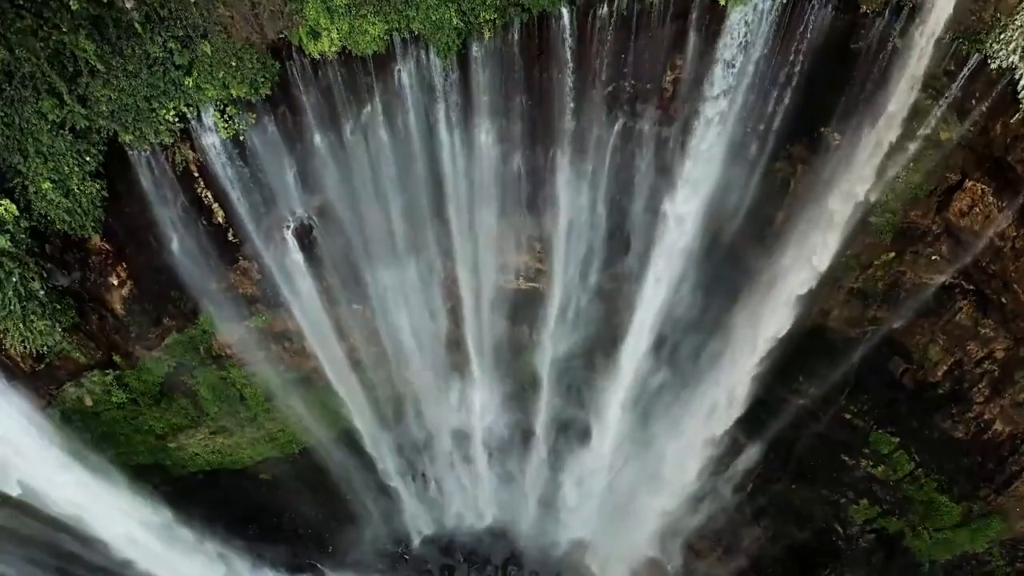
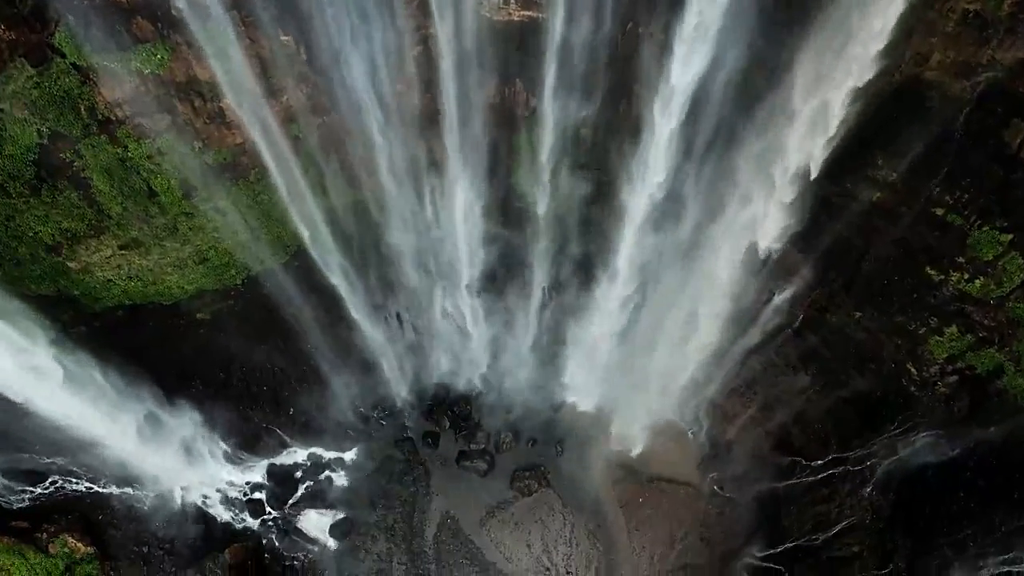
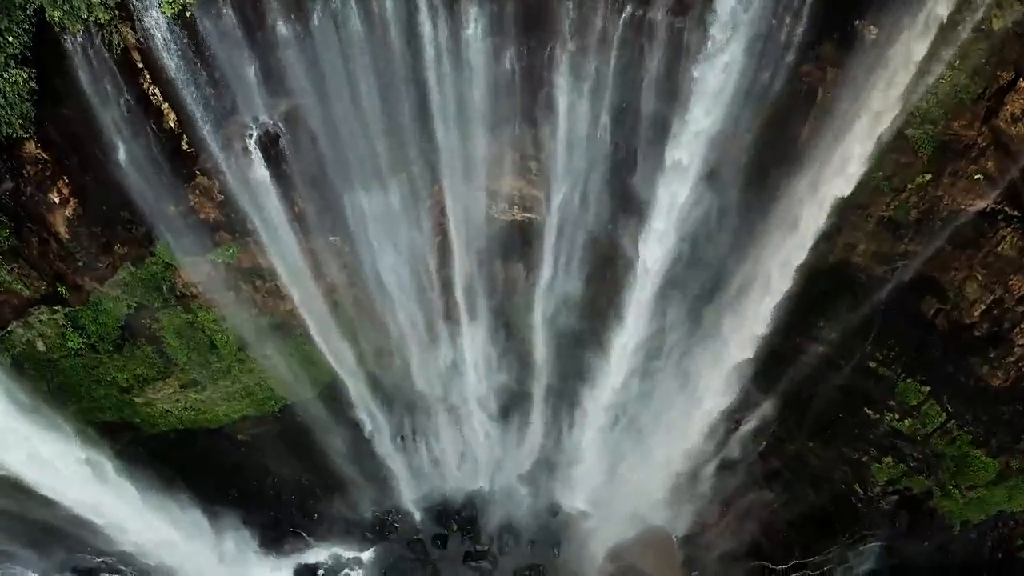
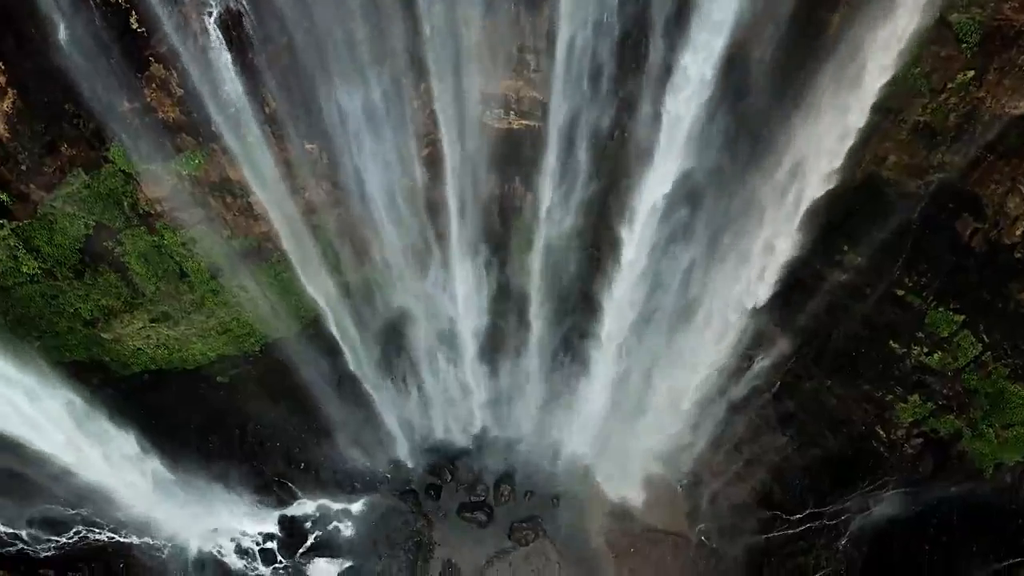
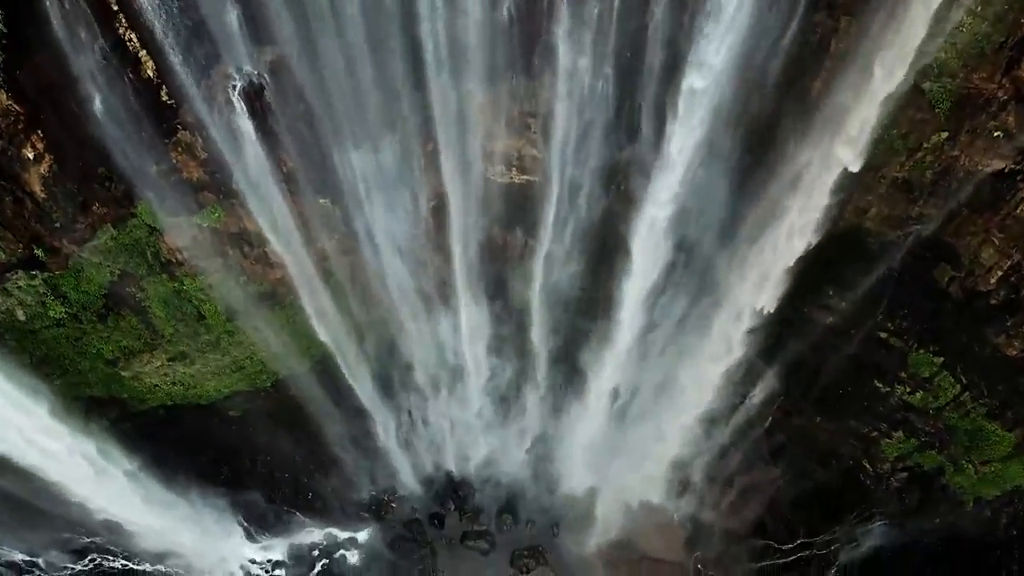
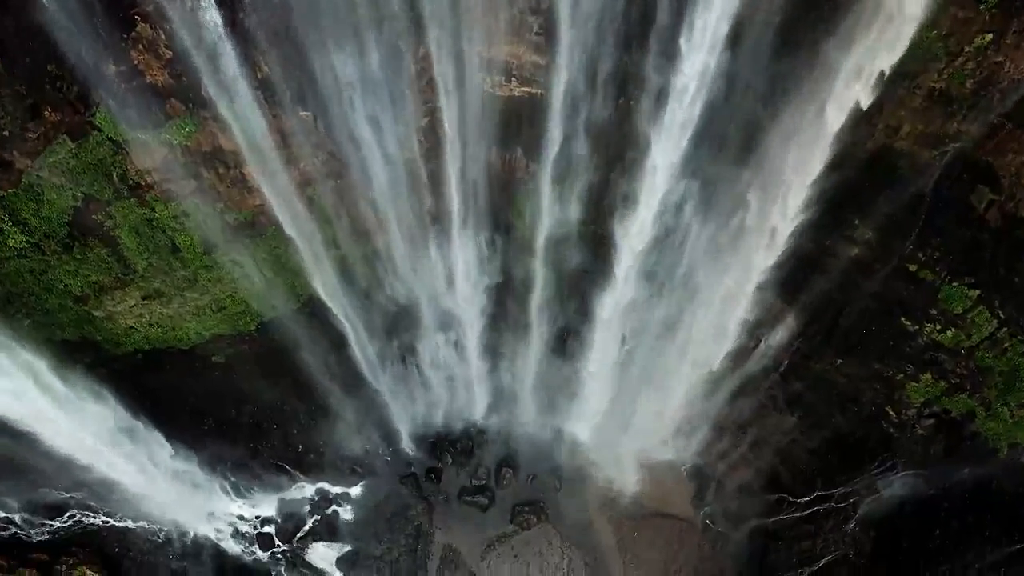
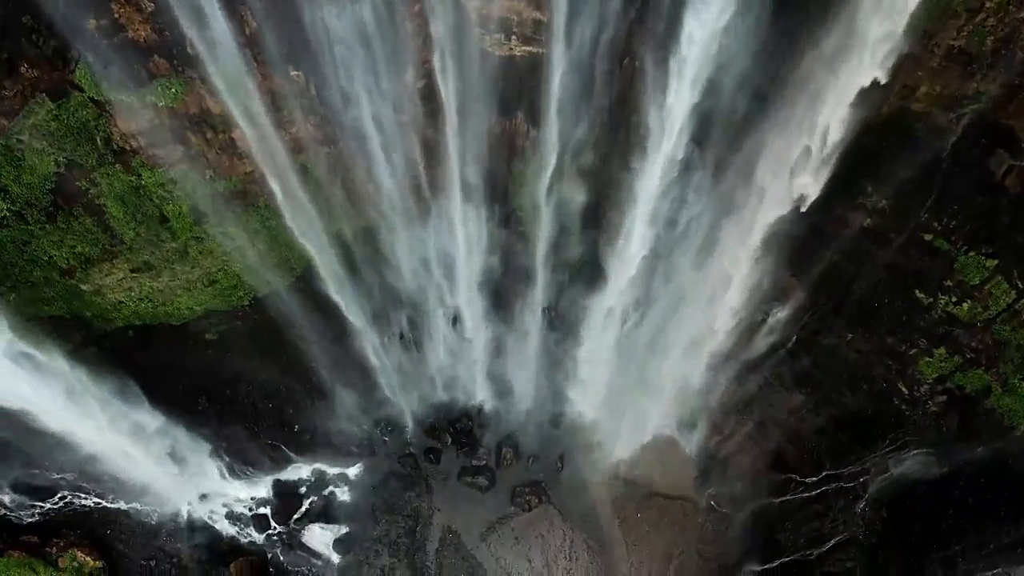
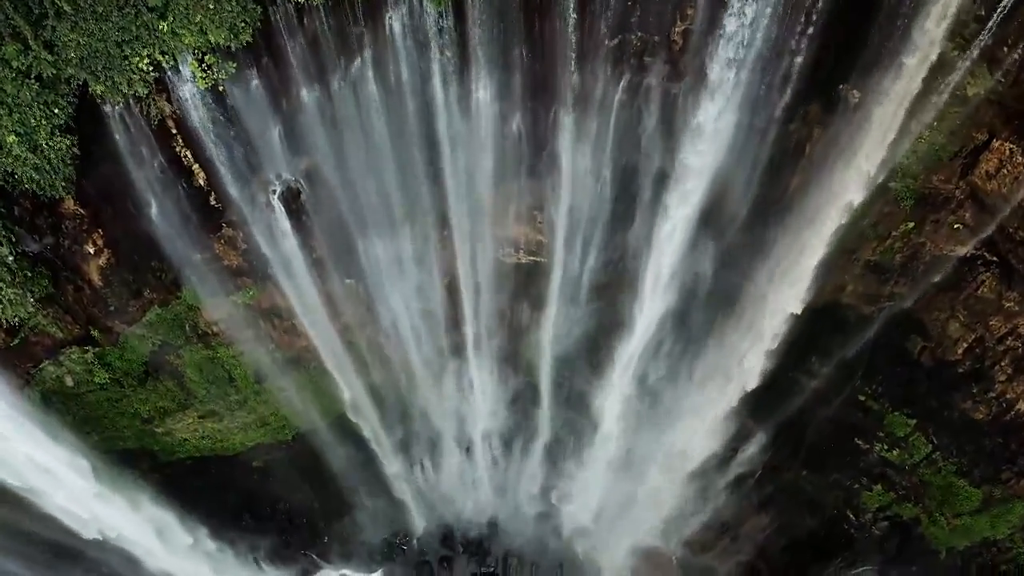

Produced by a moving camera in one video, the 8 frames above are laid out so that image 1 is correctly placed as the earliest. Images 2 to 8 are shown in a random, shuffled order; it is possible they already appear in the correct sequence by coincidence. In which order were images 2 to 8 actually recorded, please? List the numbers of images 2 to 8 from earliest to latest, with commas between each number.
8, 3, 5, 4, 6, 7, 2
